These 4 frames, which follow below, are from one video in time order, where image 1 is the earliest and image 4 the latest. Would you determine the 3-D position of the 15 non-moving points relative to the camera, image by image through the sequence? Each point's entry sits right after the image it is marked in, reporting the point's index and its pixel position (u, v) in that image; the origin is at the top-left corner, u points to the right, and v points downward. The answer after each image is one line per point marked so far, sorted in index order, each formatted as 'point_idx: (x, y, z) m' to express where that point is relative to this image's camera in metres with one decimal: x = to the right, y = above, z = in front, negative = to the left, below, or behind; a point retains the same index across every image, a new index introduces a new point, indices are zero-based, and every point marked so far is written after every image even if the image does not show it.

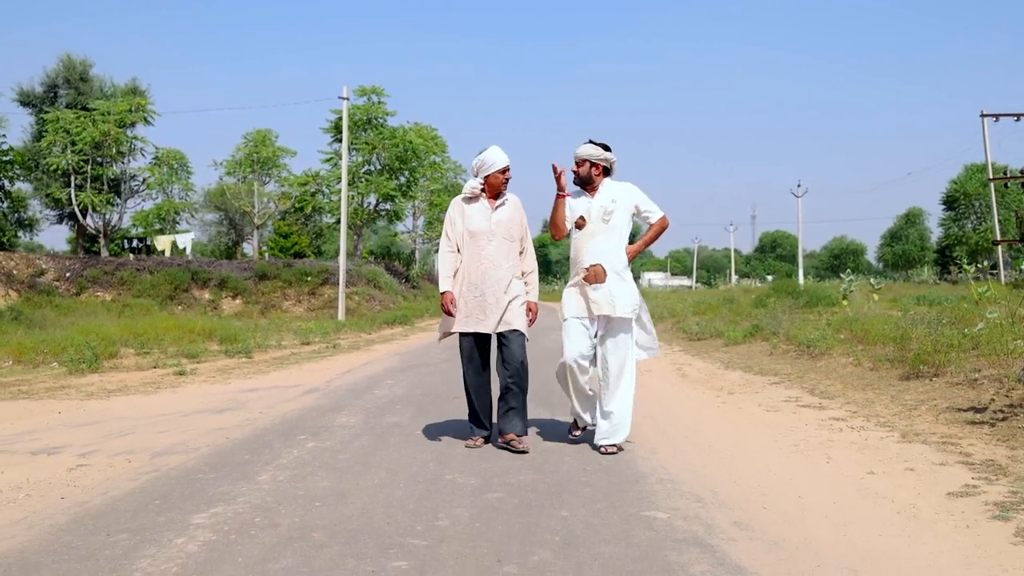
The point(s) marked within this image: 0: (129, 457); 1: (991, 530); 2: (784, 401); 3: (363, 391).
0: (-2.5, -1.1, +6.6) m
1: (+2.0, -1.0, +4.2) m
2: (+2.5, -1.0, +9.0) m
3: (-1.6, -1.1, +10.1) m
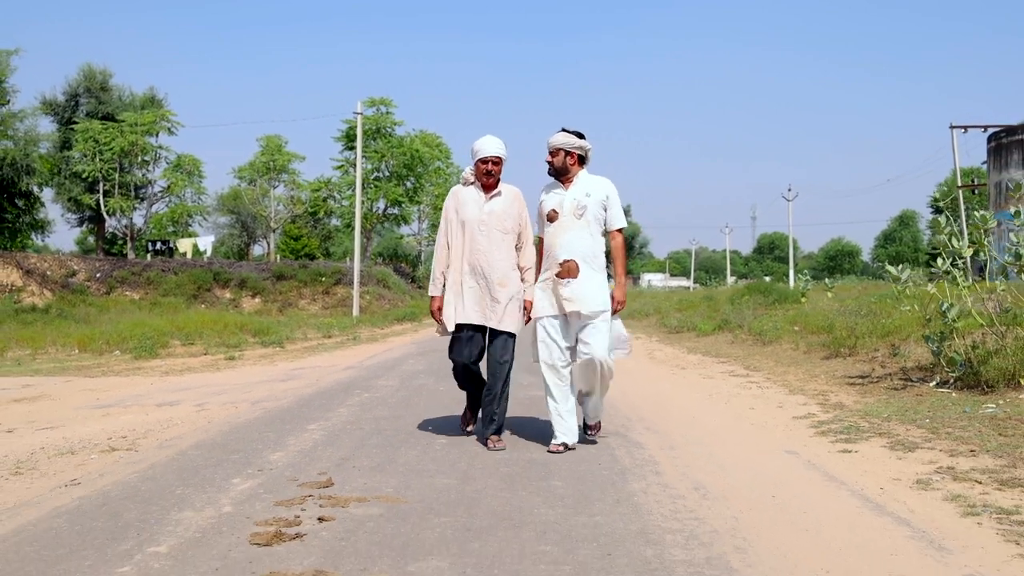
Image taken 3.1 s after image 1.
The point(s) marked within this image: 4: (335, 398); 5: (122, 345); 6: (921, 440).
0: (-2.6, -1.1, +9.2) m
1: (+2.0, -1.0, +6.8) m
2: (+2.5, -1.0, +11.6) m
3: (-1.6, -1.0, +12.7) m
4: (-1.6, -1.0, +8.7) m
5: (-7.7, -1.1, +19.3) m
6: (+2.7, -1.0, +6.4) m
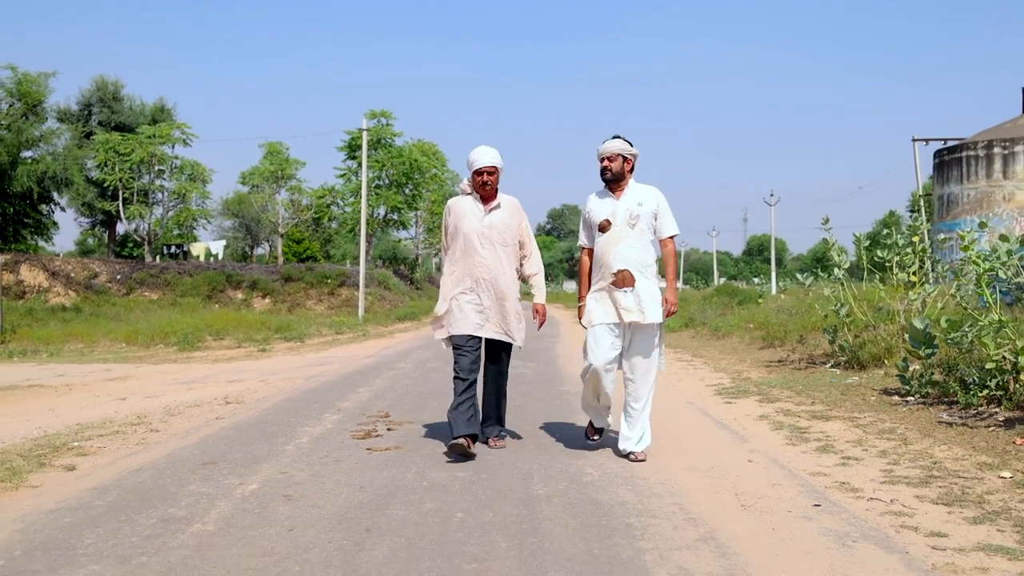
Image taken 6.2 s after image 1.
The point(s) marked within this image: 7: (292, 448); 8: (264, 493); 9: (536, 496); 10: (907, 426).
0: (-2.7, -1.1, +12.0) m
1: (+1.9, -1.0, +9.7) m
2: (+2.3, -1.1, +14.4) m
3: (-1.7, -1.1, +15.5) m
4: (-1.7, -1.0, +11.5) m
5: (-7.8, -1.2, +22.1) m
6: (+2.6, -1.0, +9.3) m
7: (-1.4, -1.0, +6.3) m
8: (-1.2, -1.0, +4.9) m
9: (+0.1, -1.0, +4.8) m
10: (+3.0, -1.0, +7.3) m
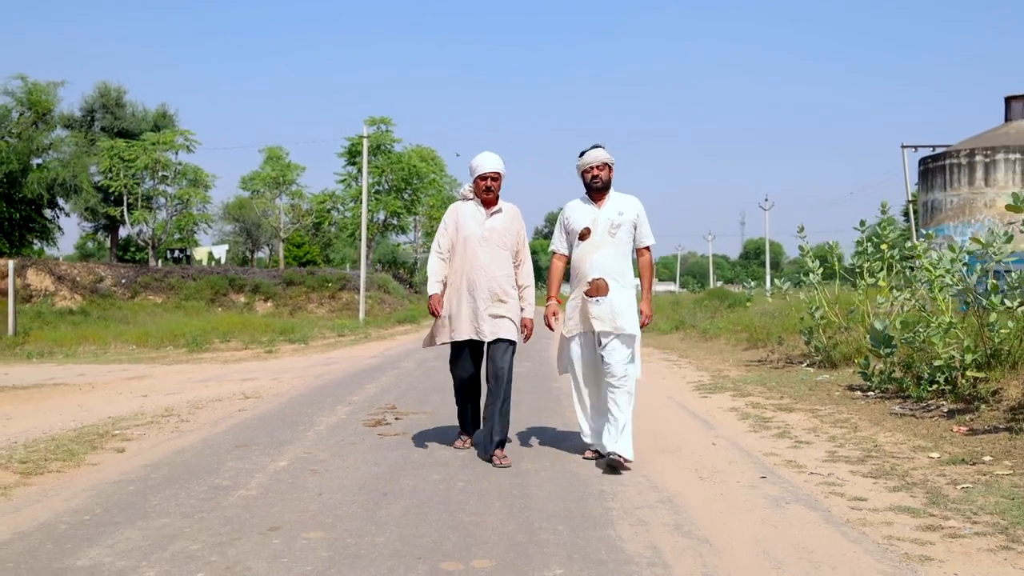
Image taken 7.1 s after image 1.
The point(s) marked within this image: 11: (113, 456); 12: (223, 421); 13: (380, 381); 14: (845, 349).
0: (-2.7, -1.2, +12.9) m
1: (+1.9, -1.1, +10.5) m
2: (+2.3, -1.1, +15.3) m
3: (-1.8, -1.1, +16.4) m
4: (-1.7, -1.1, +12.4) m
5: (-7.9, -1.3, +22.9) m
6: (+2.5, -1.1, +10.1) m
7: (-1.5, -1.1, +7.1) m
8: (-1.3, -1.1, +5.7) m
9: (+0.1, -1.1, +5.7) m
10: (+2.9, -1.1, +8.2) m
11: (-2.6, -1.1, +6.4) m
12: (-2.4, -1.1, +8.1) m
13: (-1.5, -1.1, +11.4) m
14: (+4.2, -0.8, +12.5) m
